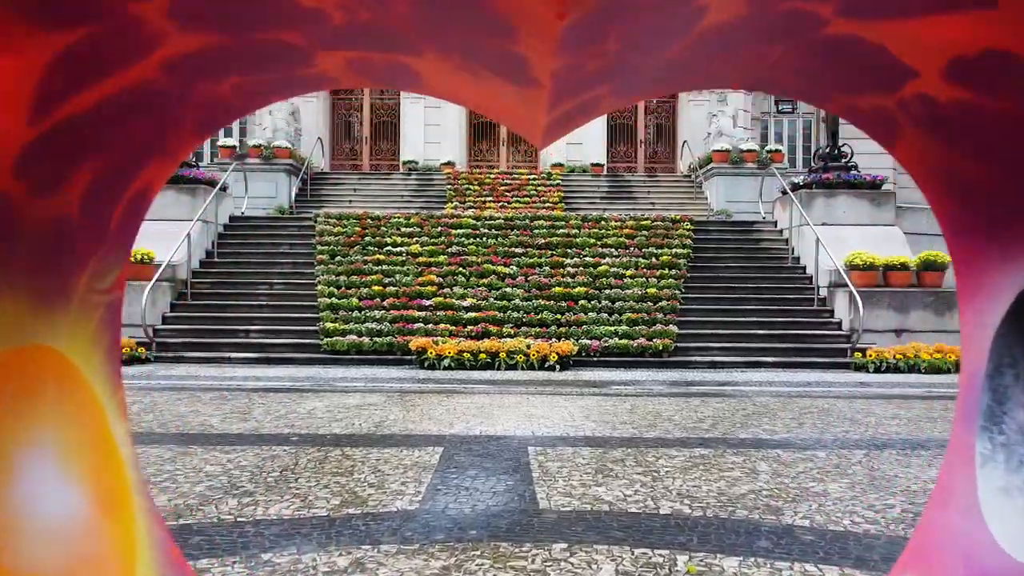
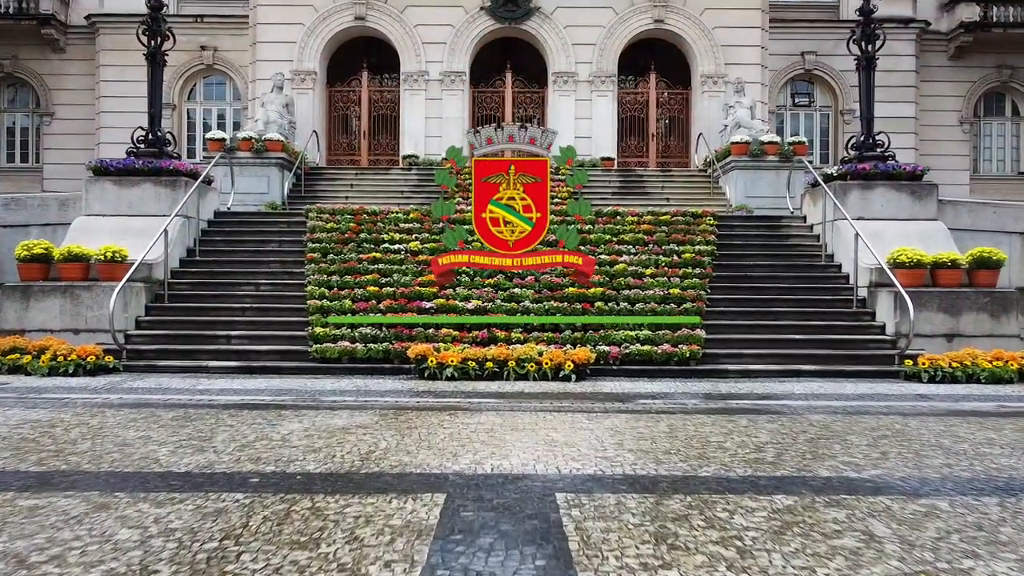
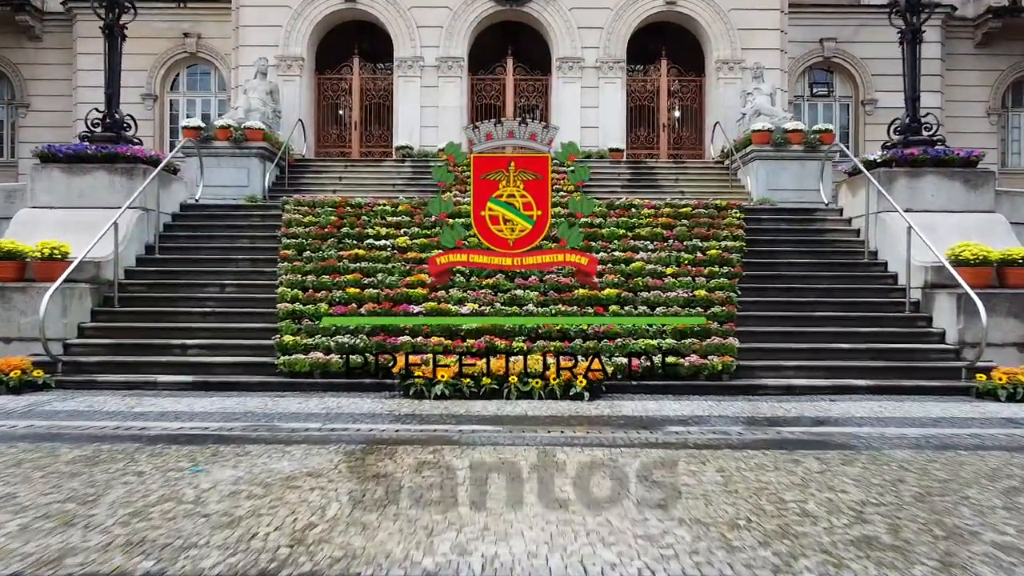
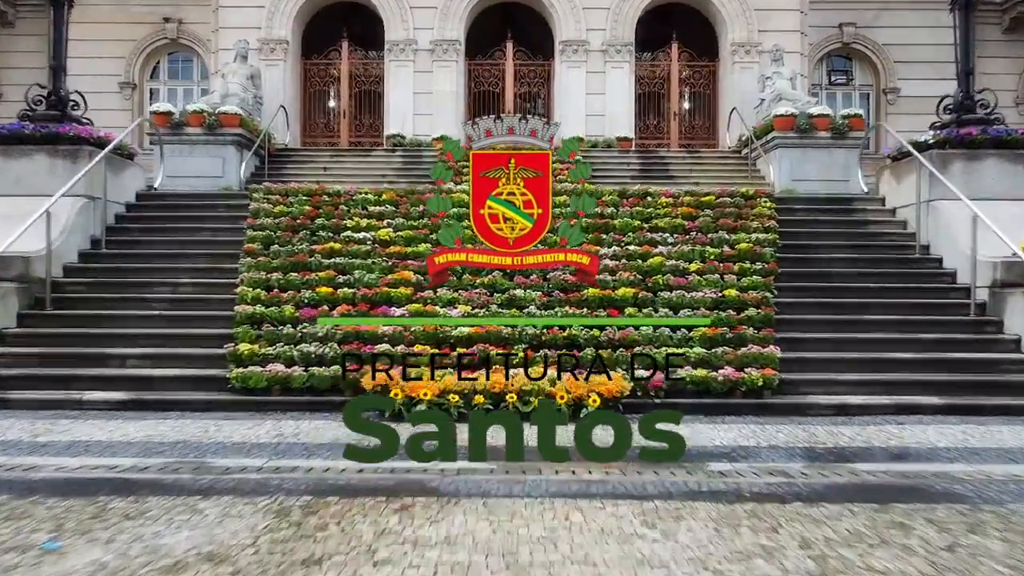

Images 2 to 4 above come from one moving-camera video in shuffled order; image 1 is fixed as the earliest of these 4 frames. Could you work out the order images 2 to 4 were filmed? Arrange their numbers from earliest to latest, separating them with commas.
2, 3, 4
